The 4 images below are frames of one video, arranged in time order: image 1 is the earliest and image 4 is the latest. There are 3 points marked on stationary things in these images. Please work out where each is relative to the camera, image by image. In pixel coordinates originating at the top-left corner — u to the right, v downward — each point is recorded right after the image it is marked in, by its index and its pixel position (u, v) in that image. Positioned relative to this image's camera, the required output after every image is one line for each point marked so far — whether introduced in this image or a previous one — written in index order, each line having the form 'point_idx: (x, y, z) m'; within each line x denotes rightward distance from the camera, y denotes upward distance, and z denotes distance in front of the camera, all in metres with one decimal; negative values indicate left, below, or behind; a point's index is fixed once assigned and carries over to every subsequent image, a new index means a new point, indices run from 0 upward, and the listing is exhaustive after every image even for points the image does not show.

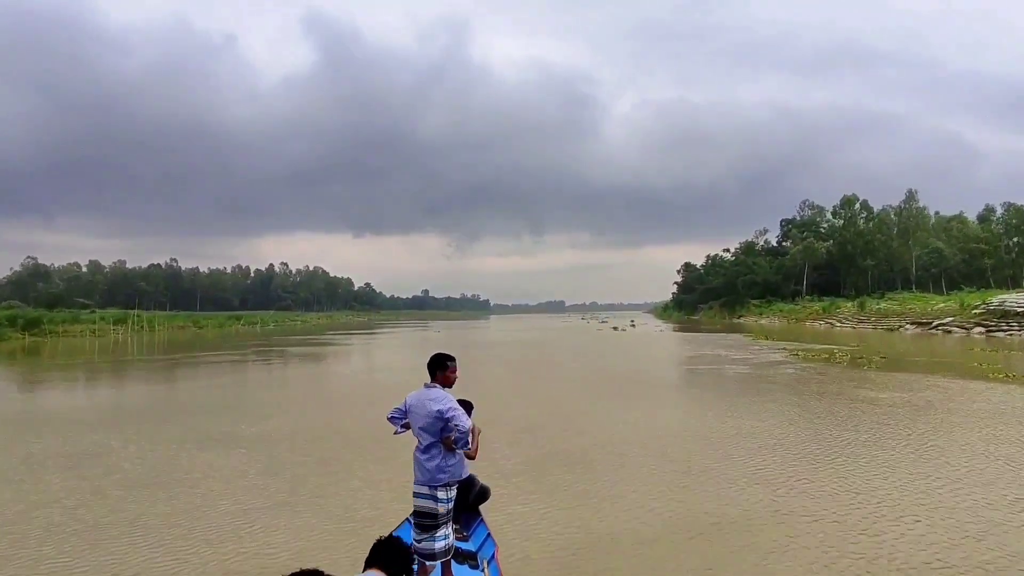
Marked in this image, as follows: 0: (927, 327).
0: (+12.4, -1.2, +19.0) m
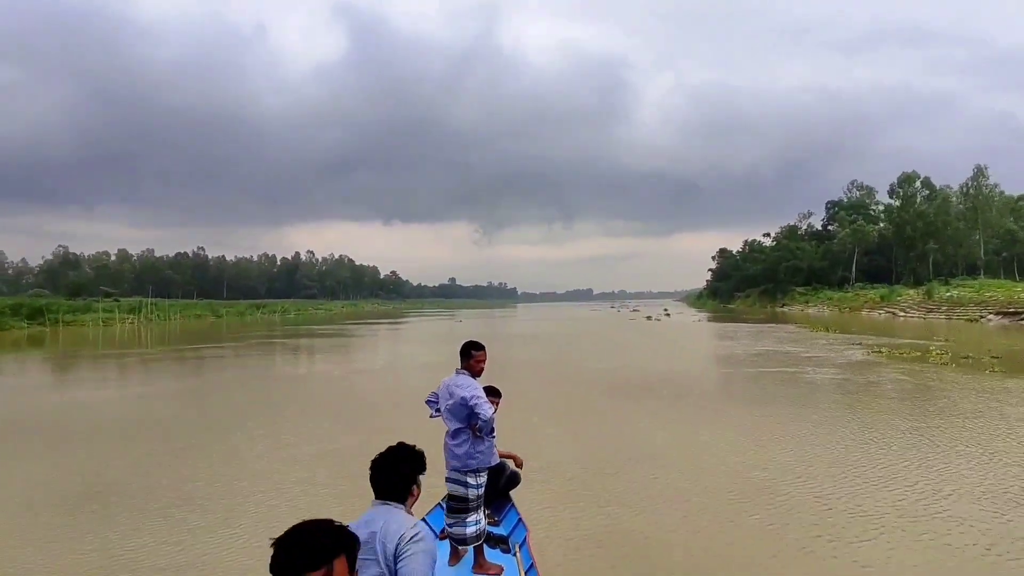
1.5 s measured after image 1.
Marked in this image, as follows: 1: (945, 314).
0: (+13.1, -0.8, +16.7) m
1: (+13.5, -0.8, +19.7) m
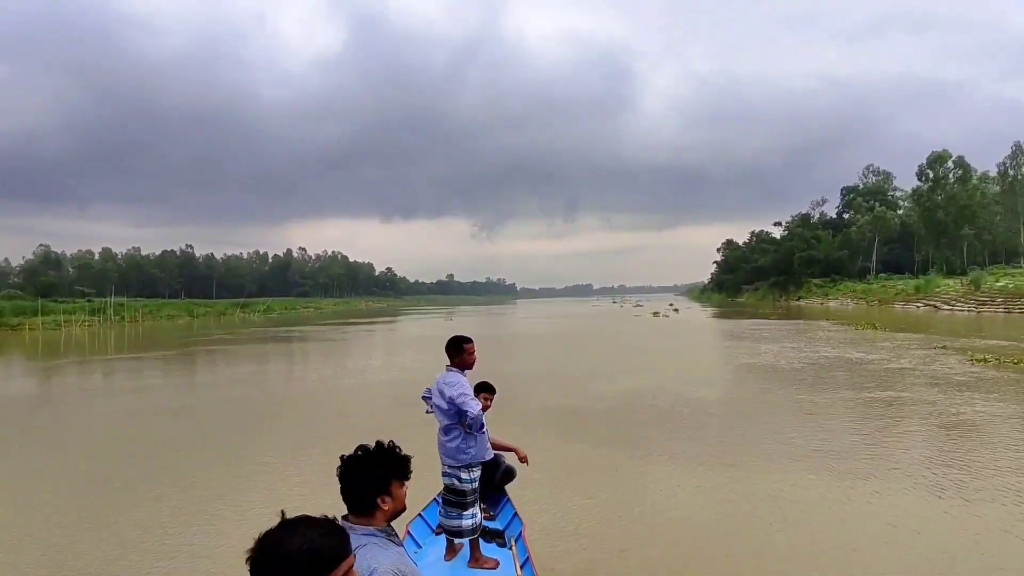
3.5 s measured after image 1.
0: (+13.0, -0.5, +14.3) m
1: (+13.3, -0.5, +17.3) m
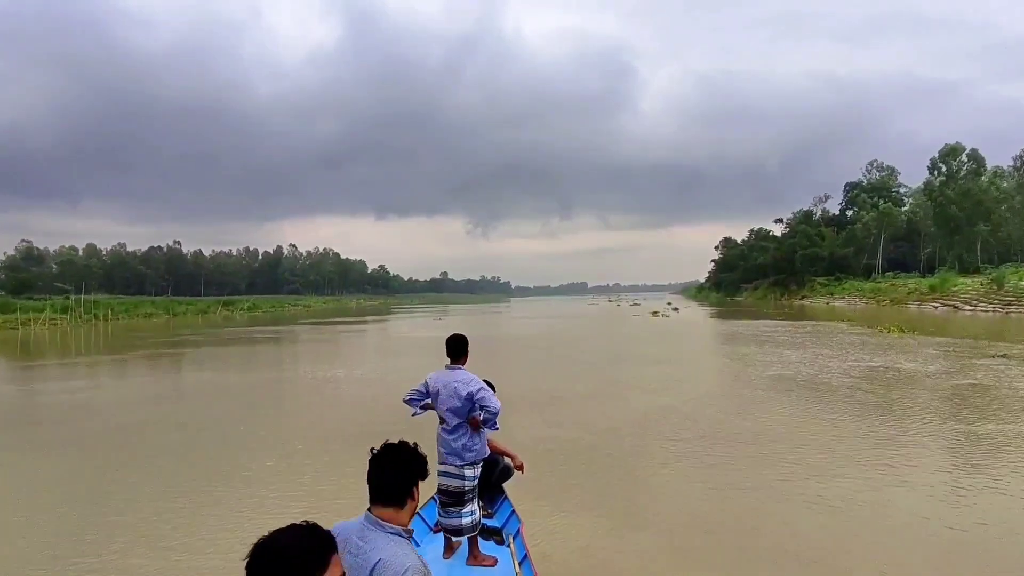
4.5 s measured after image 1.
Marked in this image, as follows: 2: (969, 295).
0: (+12.8, -0.5, +13.1) m
1: (+13.1, -0.5, +16.2) m
2: (+13.6, -0.3, +19.2) m
